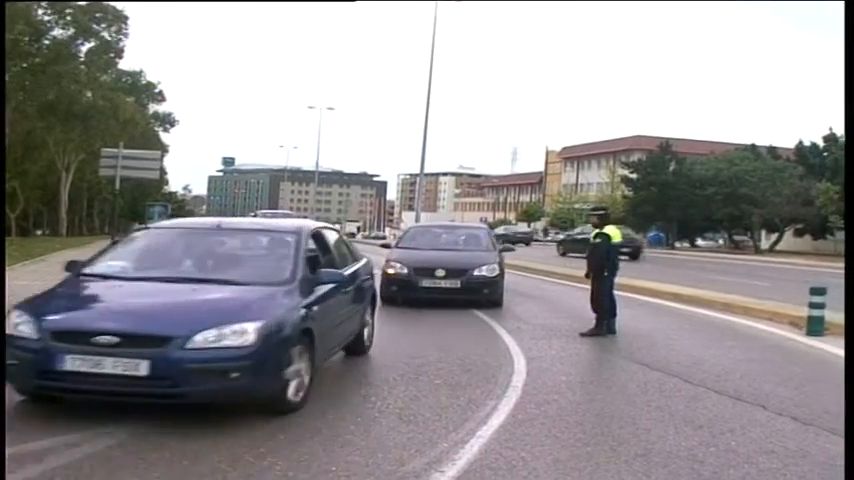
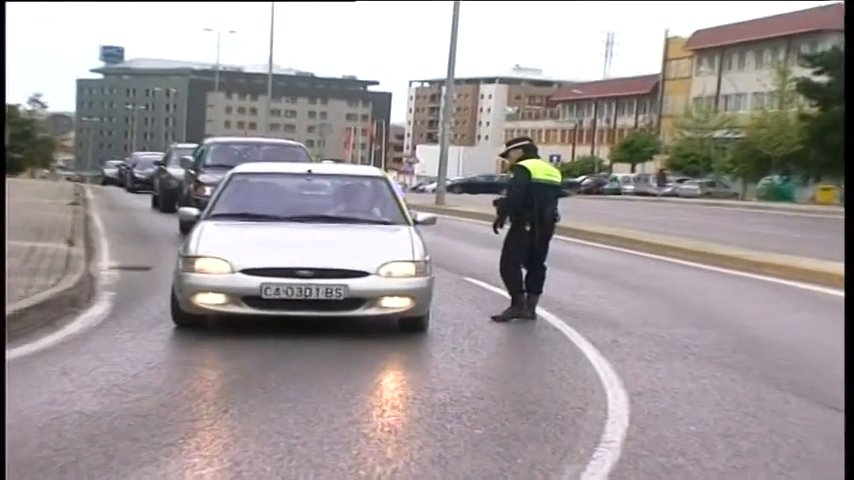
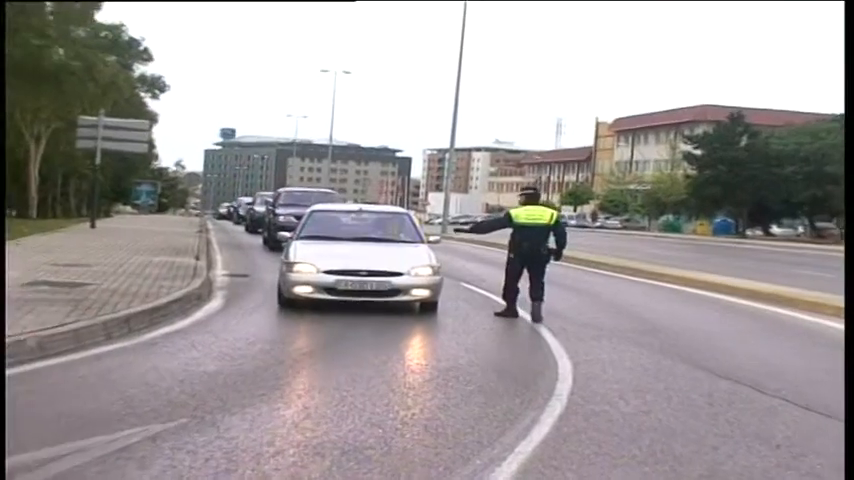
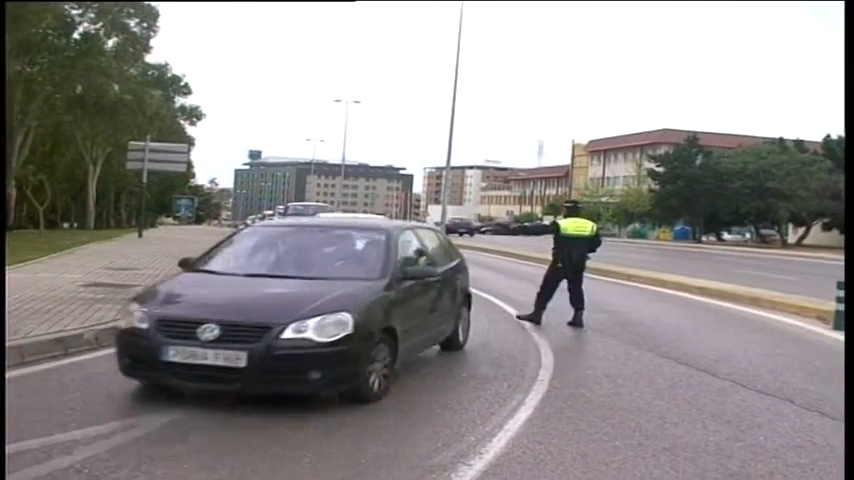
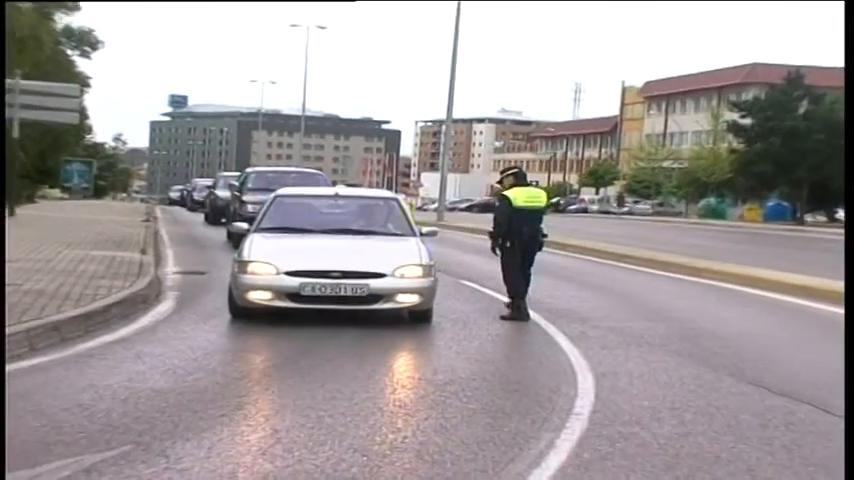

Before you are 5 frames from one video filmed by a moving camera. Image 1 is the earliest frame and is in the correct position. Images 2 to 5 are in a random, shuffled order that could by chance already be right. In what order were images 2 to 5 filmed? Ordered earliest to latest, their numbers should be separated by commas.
4, 3, 5, 2
